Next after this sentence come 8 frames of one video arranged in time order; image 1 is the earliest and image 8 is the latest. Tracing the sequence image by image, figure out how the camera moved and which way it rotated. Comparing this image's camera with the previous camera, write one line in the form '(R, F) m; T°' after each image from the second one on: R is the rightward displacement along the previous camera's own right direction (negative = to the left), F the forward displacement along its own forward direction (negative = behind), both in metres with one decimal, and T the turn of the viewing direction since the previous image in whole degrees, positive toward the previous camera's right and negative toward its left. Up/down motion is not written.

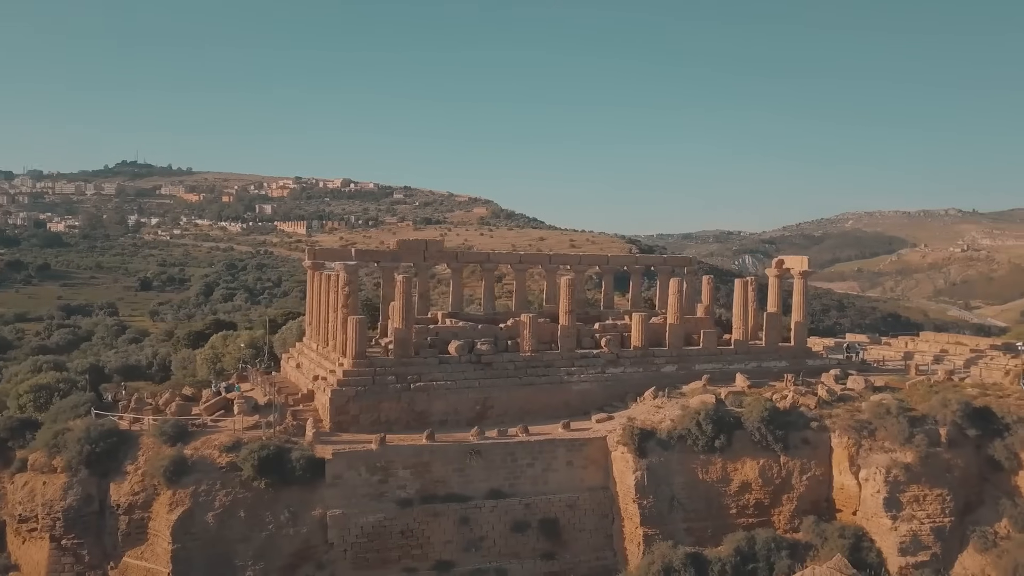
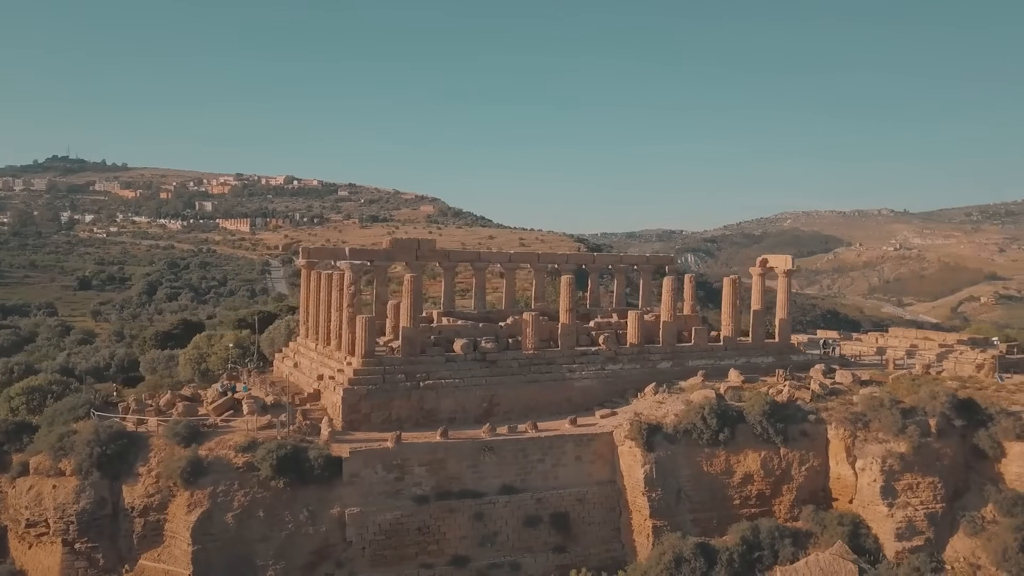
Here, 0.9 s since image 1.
(-1.2, -0.2) m; +3°
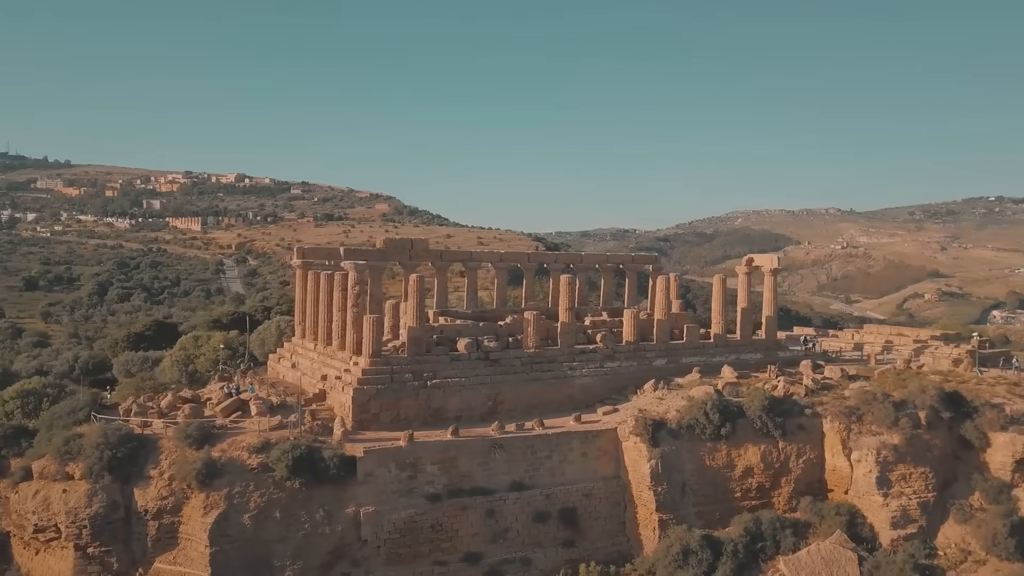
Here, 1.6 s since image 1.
(-1.0, -0.2) m; +3°
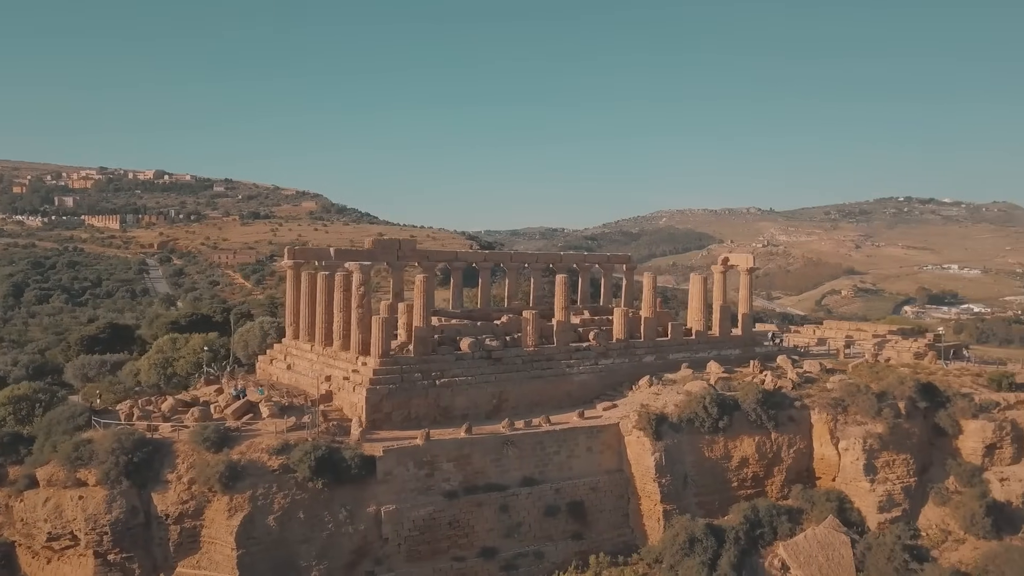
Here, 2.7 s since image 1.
(-1.5, -0.3) m; +5°
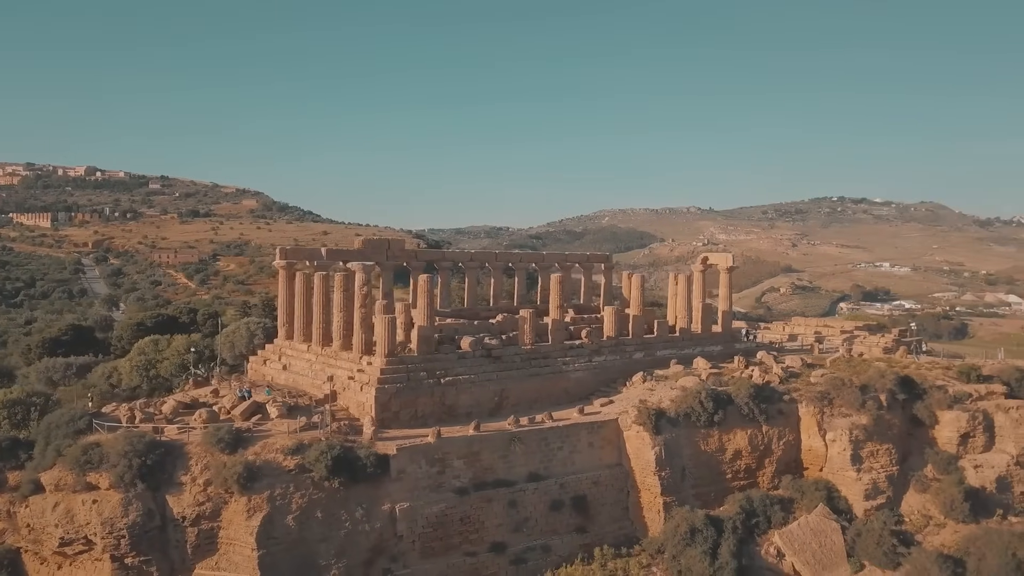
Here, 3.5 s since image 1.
(-1.1, -0.2) m; +4°
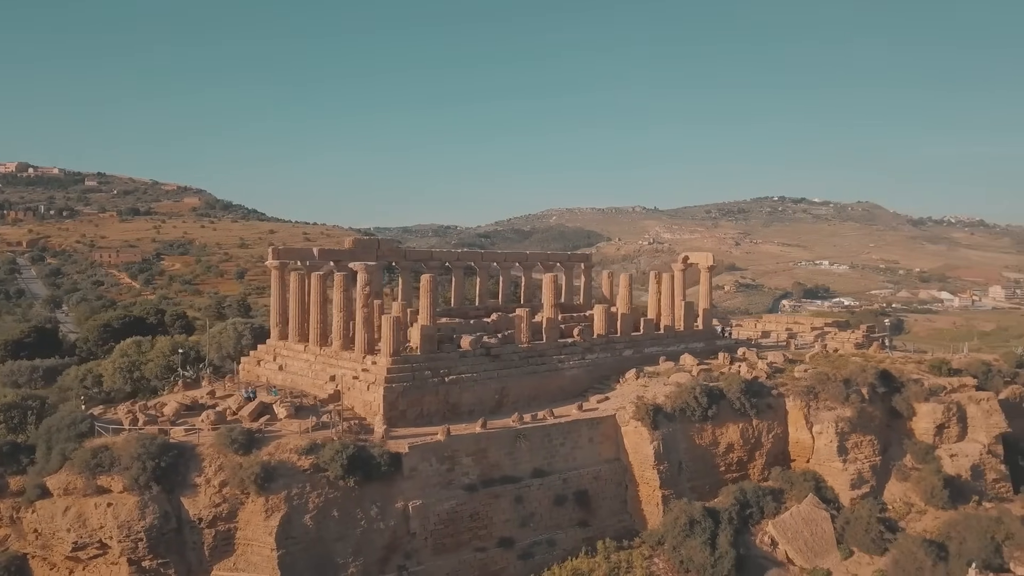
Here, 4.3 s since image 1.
(-1.1, -0.2) m; +3°
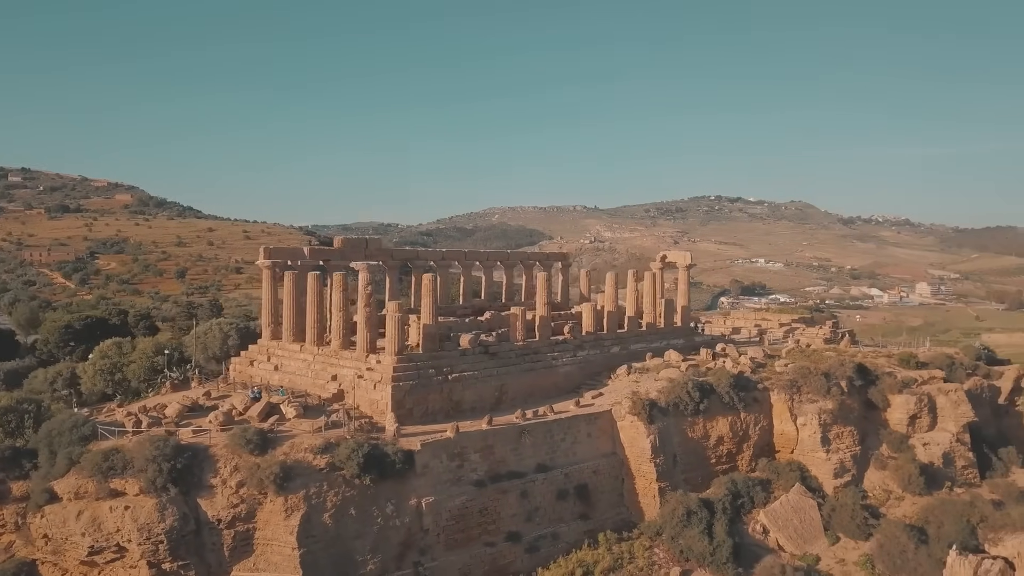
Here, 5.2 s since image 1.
(-1.2, -0.3) m; +4°
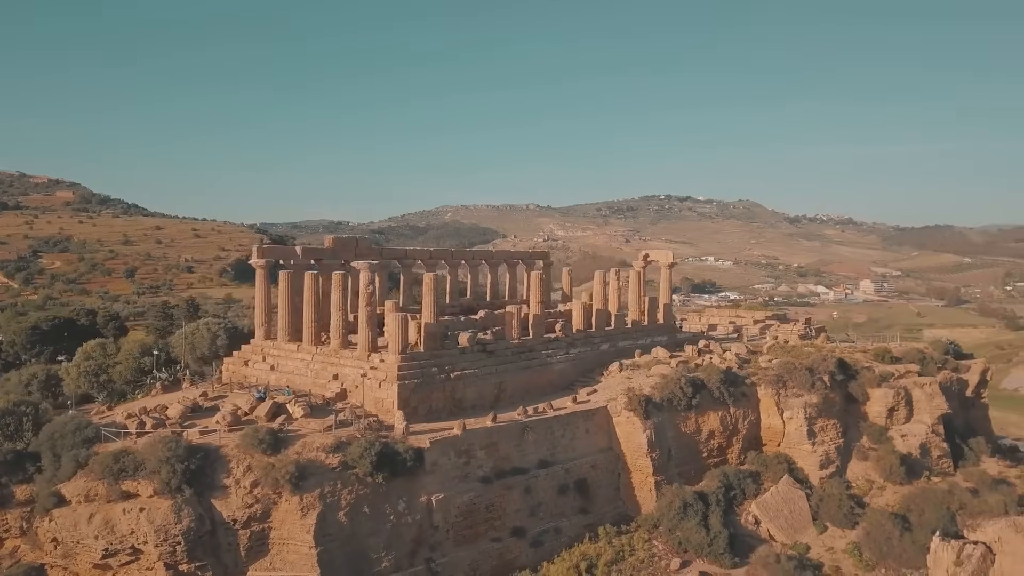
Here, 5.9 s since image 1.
(-1.0, -0.2) m; +3°
